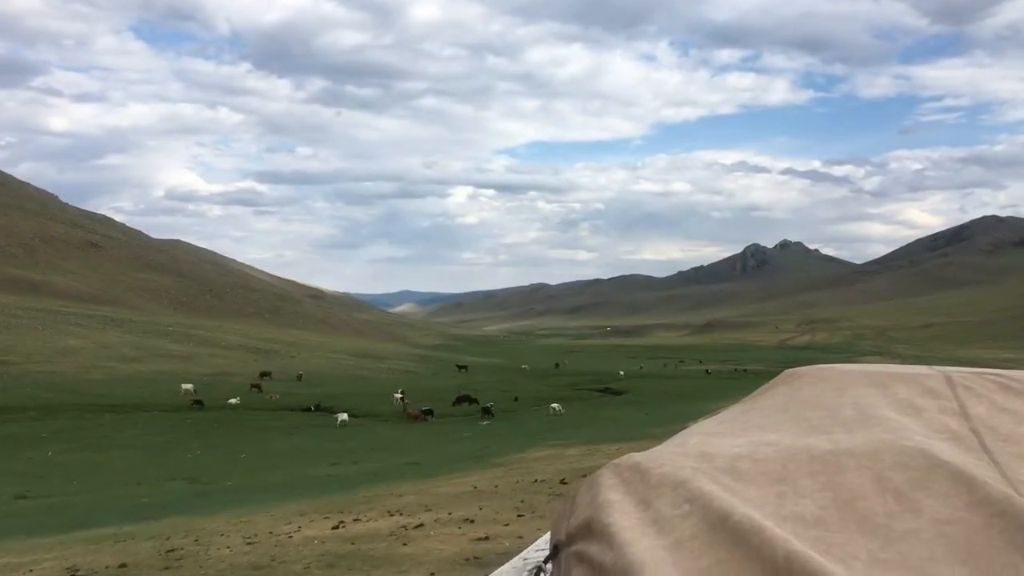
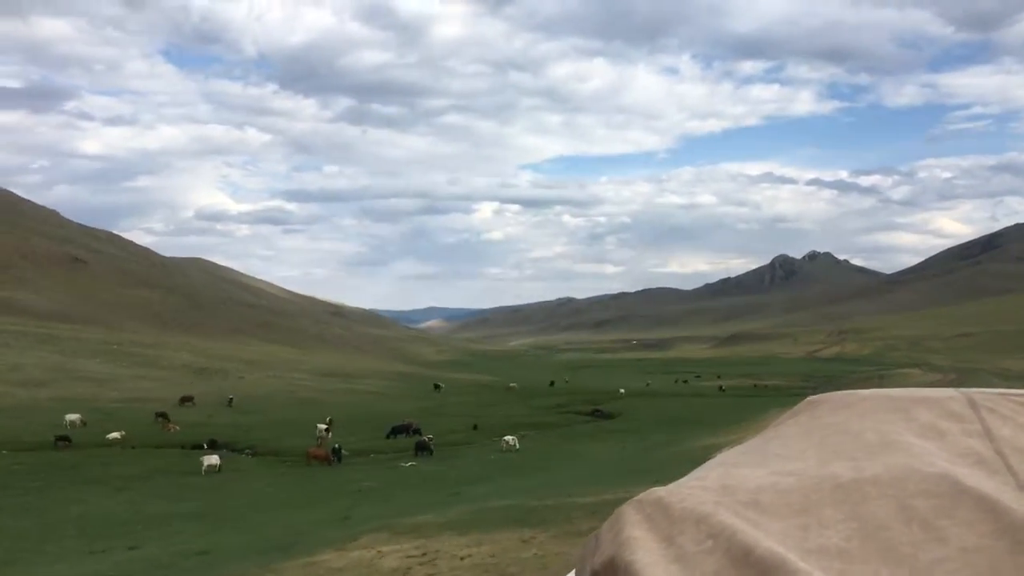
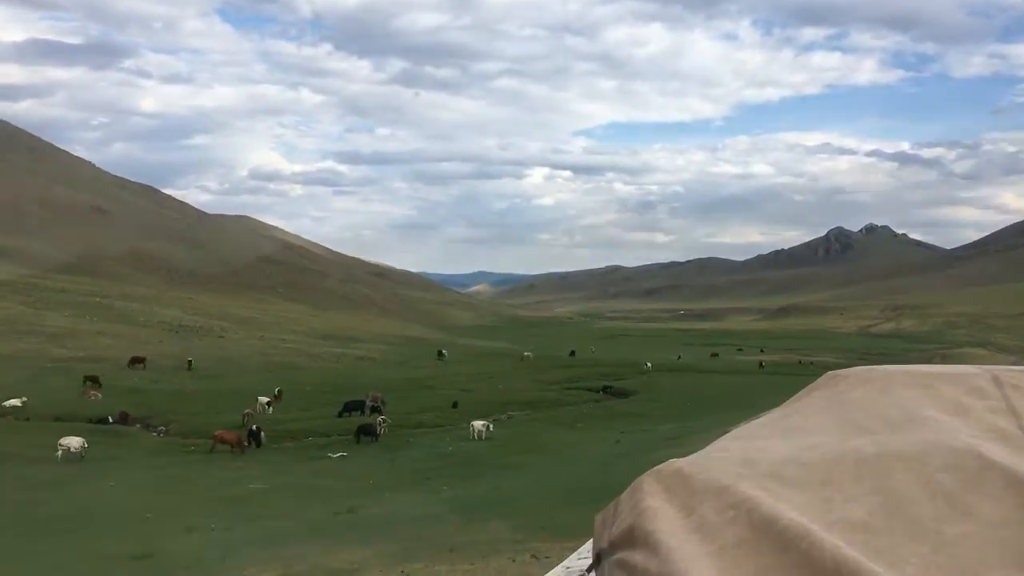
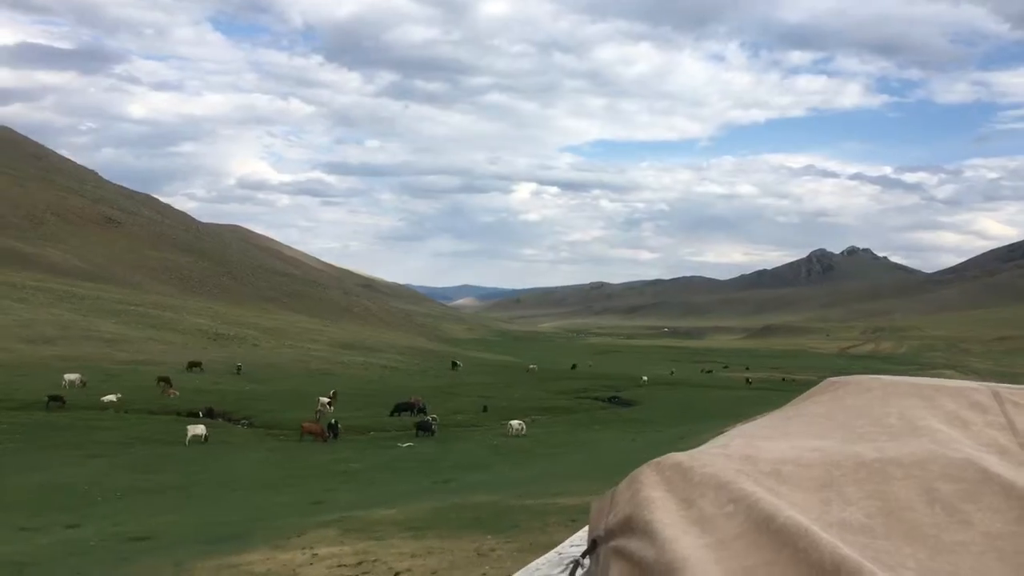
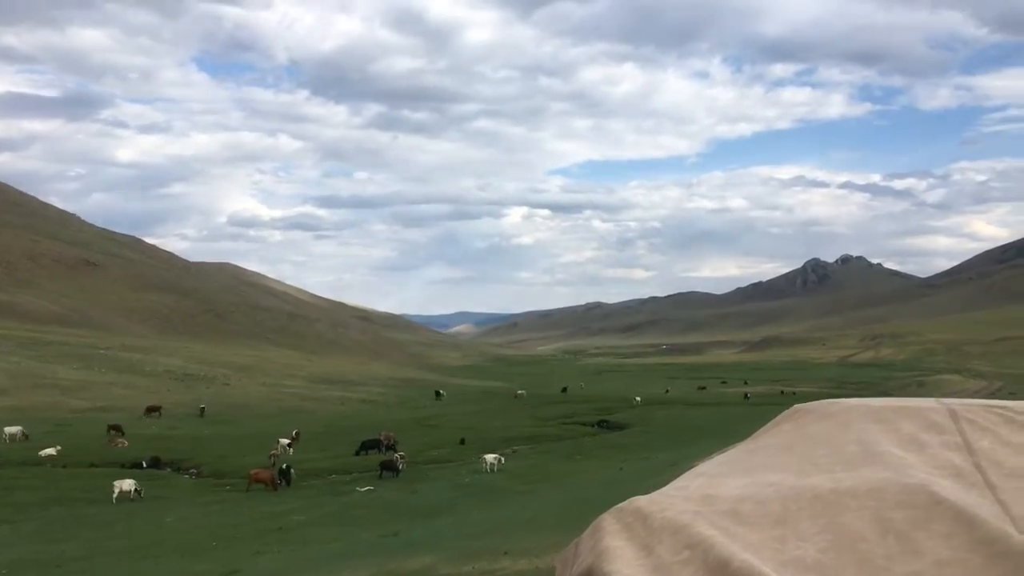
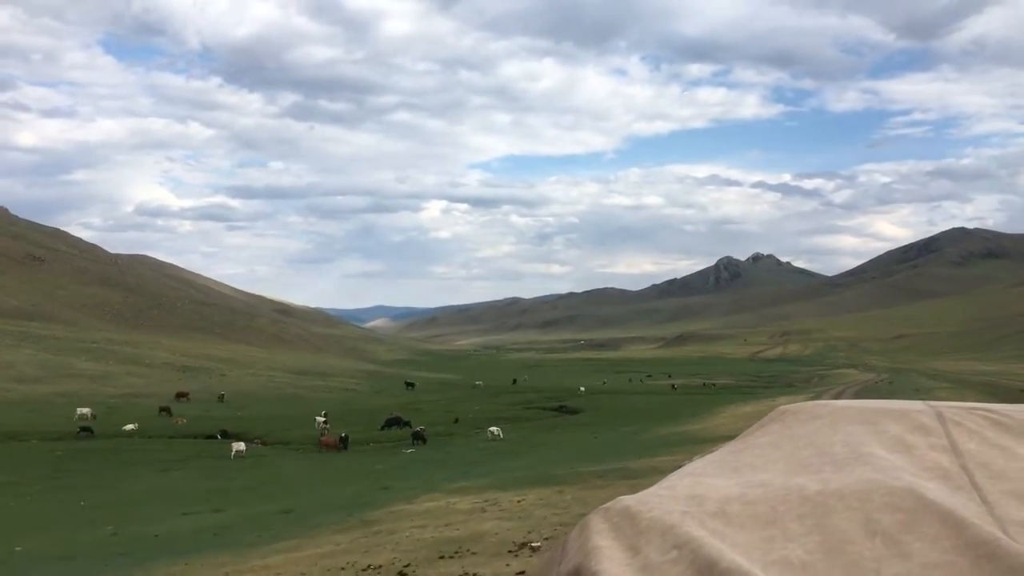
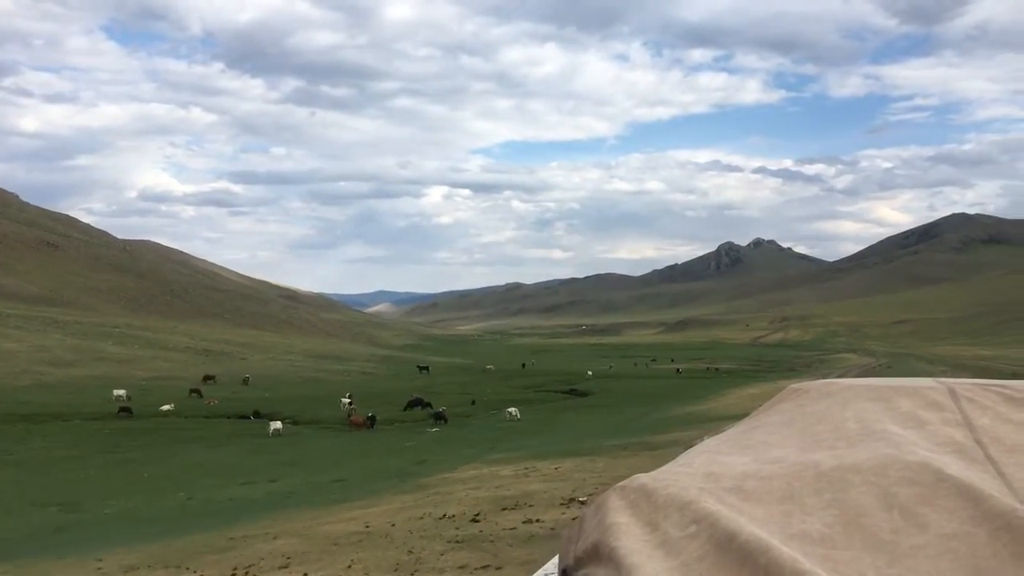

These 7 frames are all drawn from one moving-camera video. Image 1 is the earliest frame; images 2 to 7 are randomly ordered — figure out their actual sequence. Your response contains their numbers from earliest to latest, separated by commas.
7, 6, 2, 4, 5, 3
